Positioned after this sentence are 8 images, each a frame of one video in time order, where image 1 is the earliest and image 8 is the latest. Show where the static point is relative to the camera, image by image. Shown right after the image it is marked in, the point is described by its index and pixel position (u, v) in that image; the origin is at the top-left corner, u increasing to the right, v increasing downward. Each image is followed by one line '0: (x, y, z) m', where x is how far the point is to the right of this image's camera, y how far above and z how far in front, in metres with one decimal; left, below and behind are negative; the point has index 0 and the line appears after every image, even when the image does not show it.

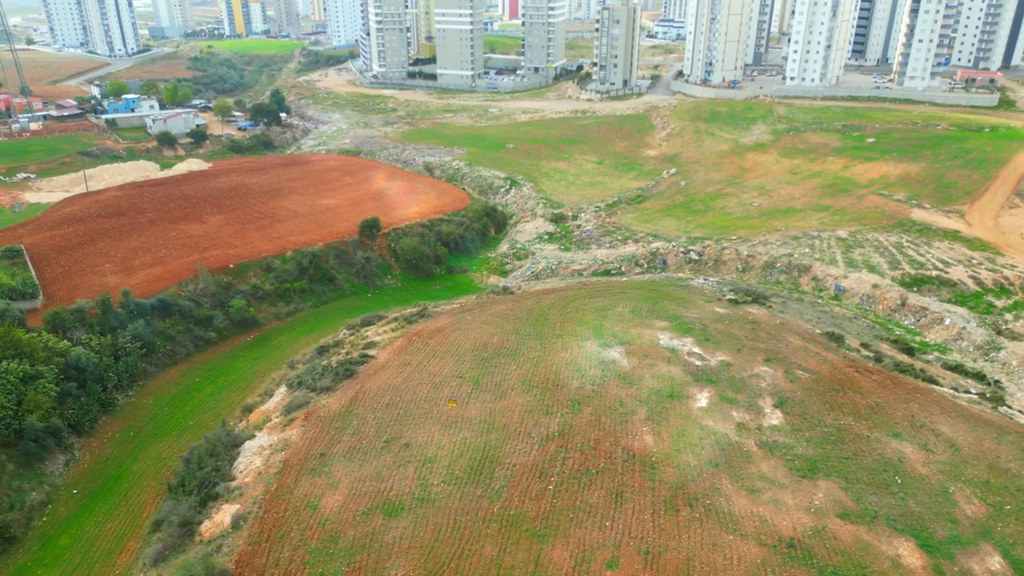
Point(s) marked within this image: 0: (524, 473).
0: (+0.3, -4.4, +17.2) m
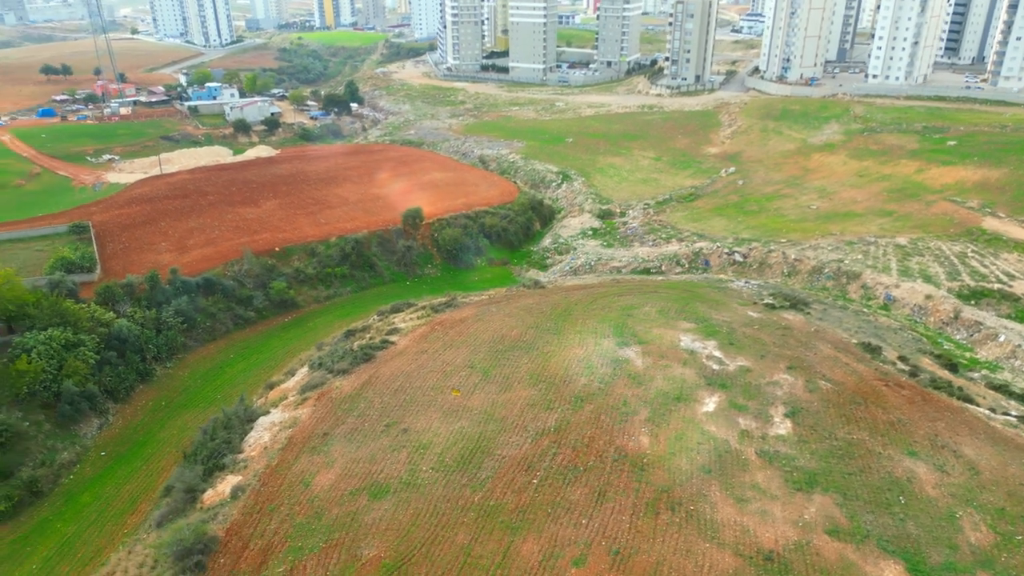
0: (0.0, -4.2, +17.3) m
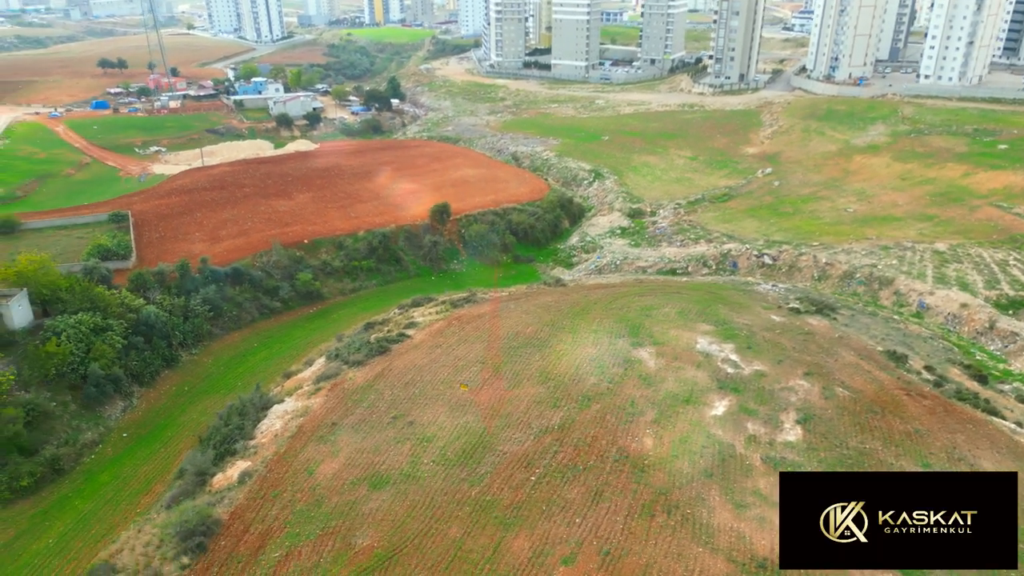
0: (0.0, -4.1, +17.3) m
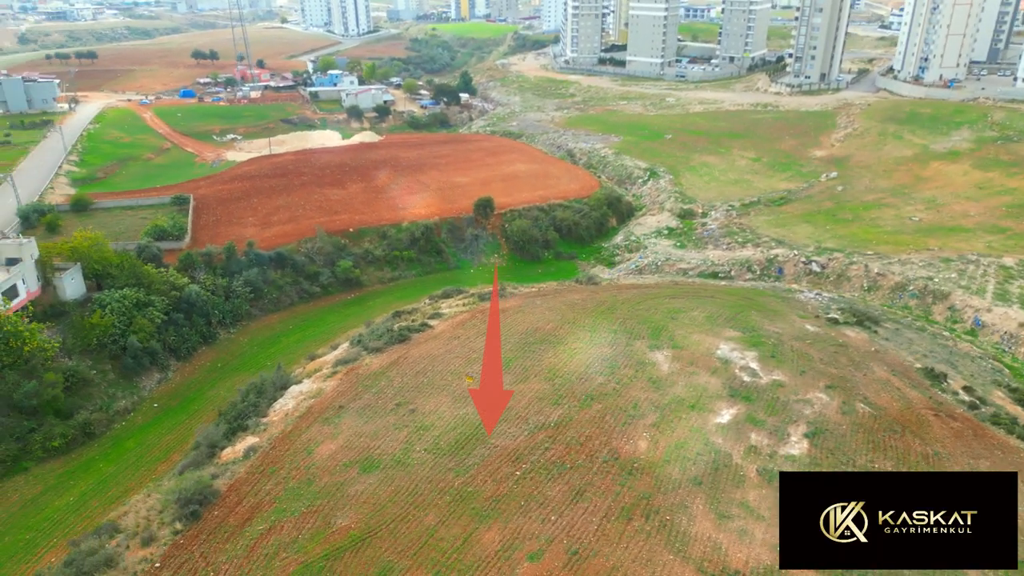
0: (-0.3, -4.0, +17.4) m
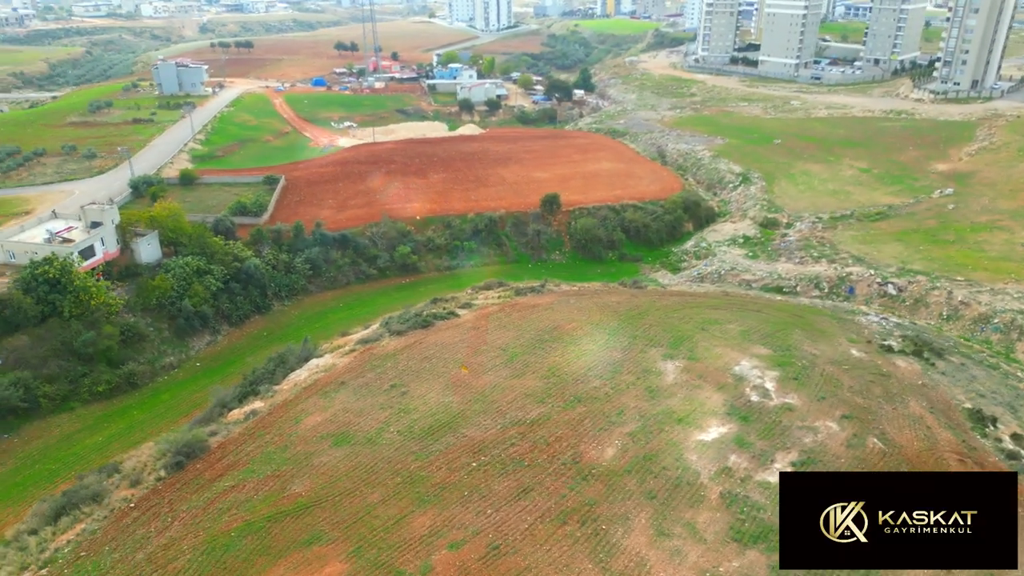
0: (-1.1, -3.8, +17.7) m
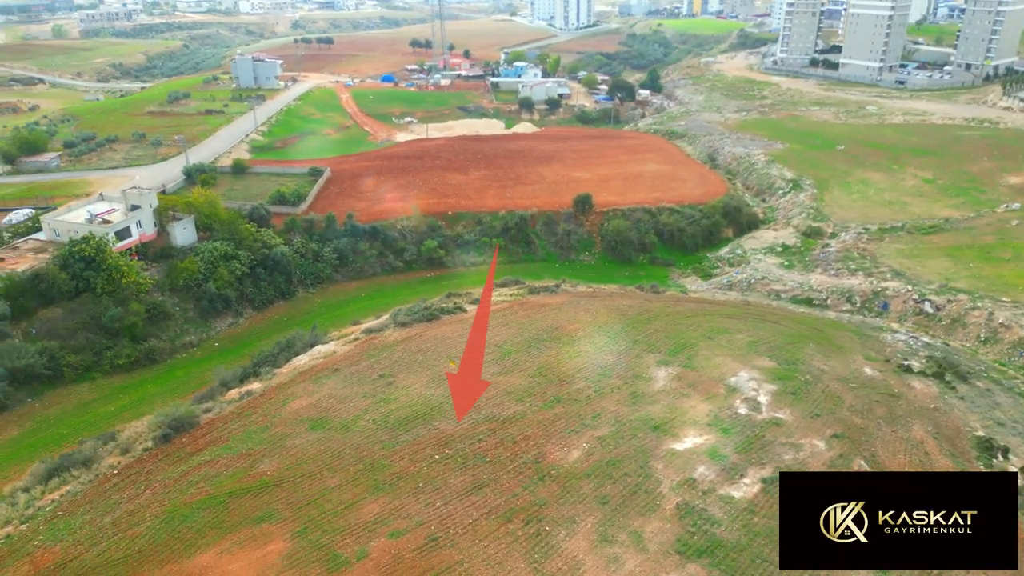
0: (-1.9, -3.7, +17.9) m
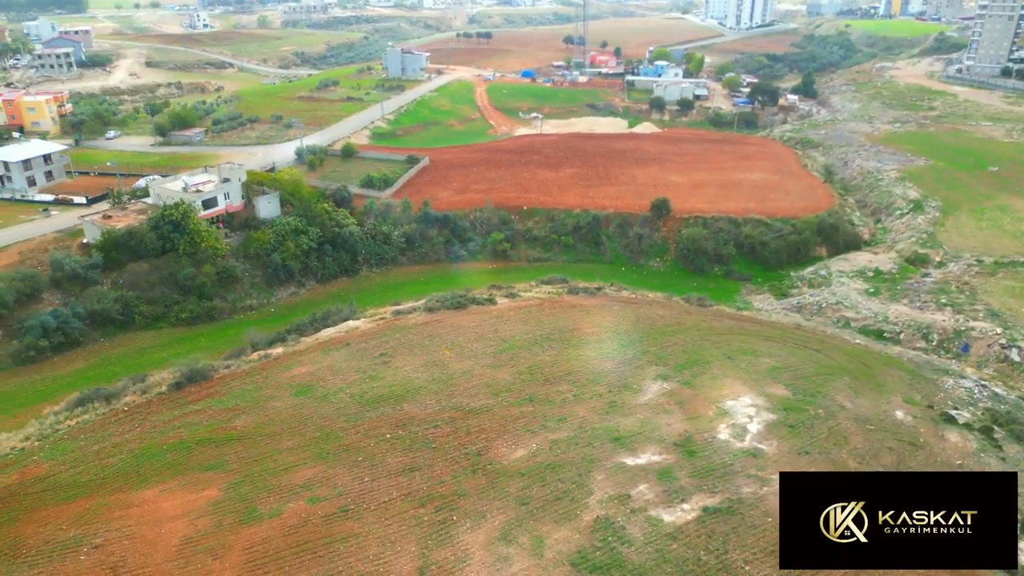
0: (-3.0, -3.3, +18.6) m
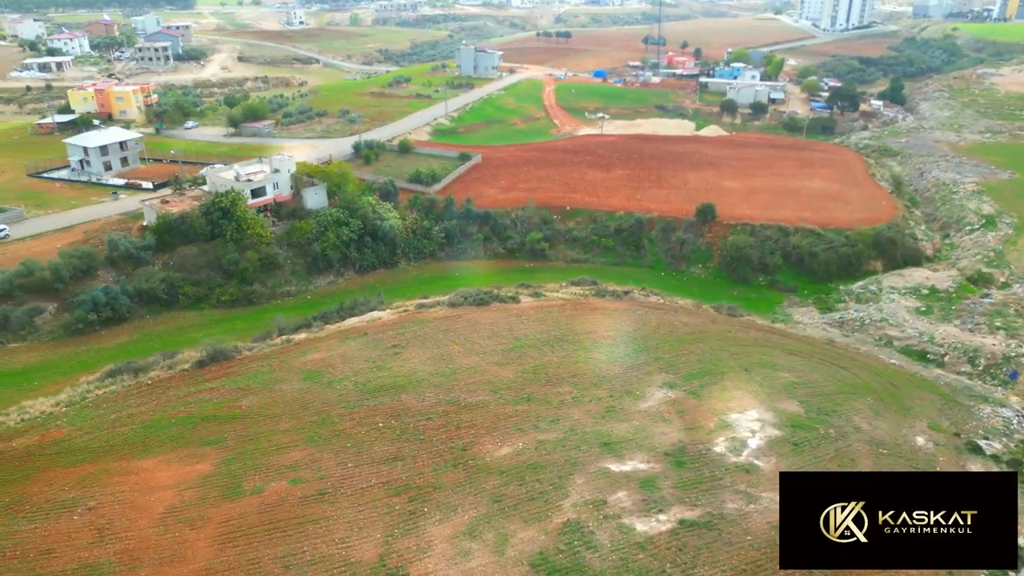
0: (-3.1, -3.1, +19.1) m
